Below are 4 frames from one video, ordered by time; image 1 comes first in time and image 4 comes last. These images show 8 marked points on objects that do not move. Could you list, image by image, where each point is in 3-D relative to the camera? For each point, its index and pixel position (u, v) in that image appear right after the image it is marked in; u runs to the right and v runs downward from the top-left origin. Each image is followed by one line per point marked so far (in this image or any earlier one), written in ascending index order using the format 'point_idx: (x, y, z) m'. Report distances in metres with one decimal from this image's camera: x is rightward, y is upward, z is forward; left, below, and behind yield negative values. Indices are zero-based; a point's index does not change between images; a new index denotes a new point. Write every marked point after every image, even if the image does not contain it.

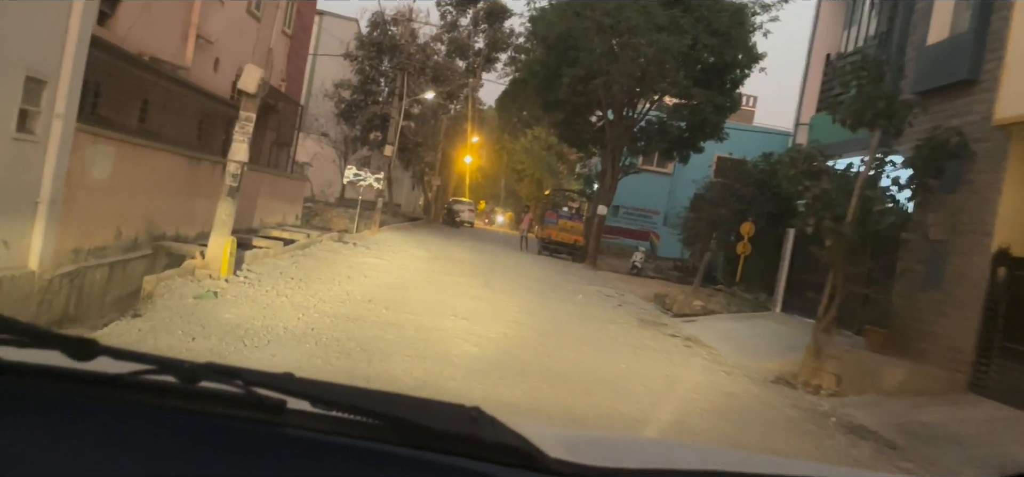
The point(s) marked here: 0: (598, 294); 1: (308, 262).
0: (+1.9, -1.2, +19.6) m
1: (-3.5, -0.4, +15.2) m
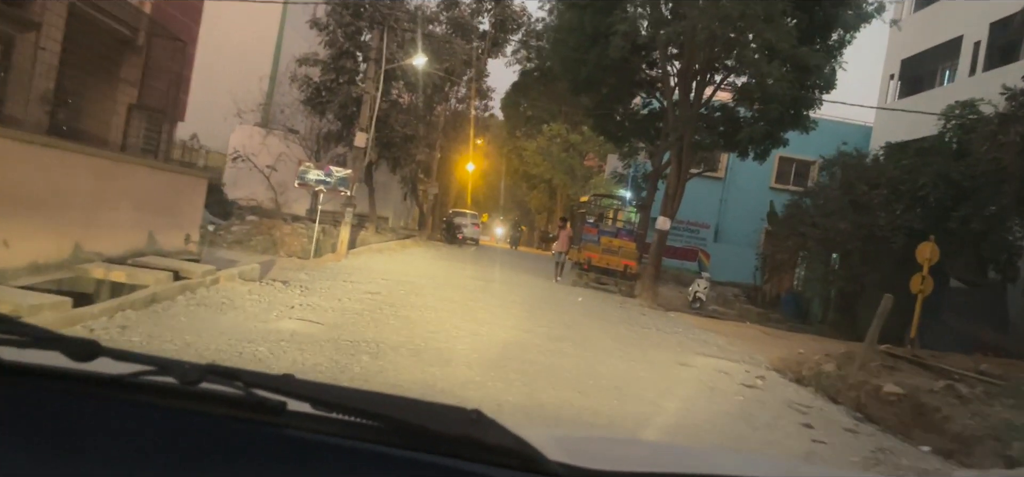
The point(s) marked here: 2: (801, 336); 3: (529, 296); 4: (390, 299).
0: (+2.5, -1.6, +11.1) m
1: (-2.9, -0.8, +6.6) m
2: (+5.7, -2.0, +17.6) m
3: (+0.3, -1.1, +17.5) m
4: (-1.8, -0.9, +12.9) m
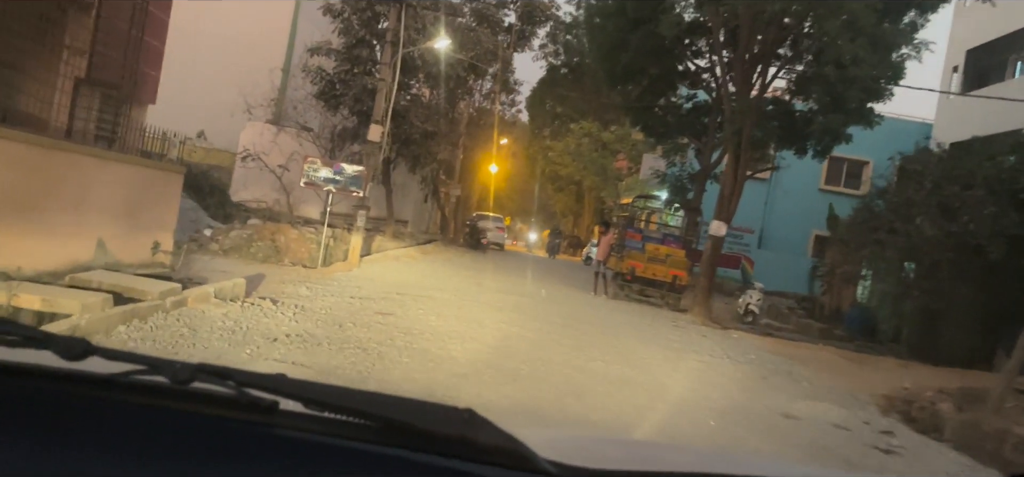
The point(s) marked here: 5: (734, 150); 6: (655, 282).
0: (+2.9, -1.7, +8.6) m
1: (-2.6, -0.9, +4.3) m
2: (+6.3, -2.1, +15.0) m
3: (+0.9, -1.3, +15.1) m
4: (-1.3, -1.0, +10.6) m
5: (+4.8, +1.9, +19.1) m
6: (+3.1, -0.9, +19.3) m
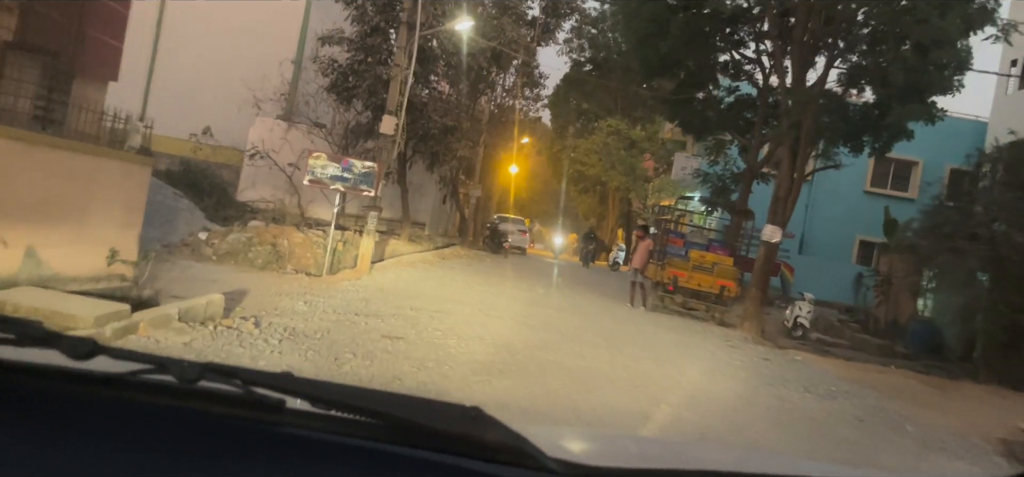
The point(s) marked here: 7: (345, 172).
0: (+3.2, -1.8, +6.6) m
1: (-2.3, -0.9, +2.4) m
2: (+6.8, -2.2, +13.0) m
3: (+1.4, -1.4, +13.1) m
4: (-0.9, -1.1, +8.7) m
5: (+5.4, +1.8, +17.1) m
6: (+3.7, -1.1, +17.3) m
7: (-3.1, +1.3, +16.7) m
